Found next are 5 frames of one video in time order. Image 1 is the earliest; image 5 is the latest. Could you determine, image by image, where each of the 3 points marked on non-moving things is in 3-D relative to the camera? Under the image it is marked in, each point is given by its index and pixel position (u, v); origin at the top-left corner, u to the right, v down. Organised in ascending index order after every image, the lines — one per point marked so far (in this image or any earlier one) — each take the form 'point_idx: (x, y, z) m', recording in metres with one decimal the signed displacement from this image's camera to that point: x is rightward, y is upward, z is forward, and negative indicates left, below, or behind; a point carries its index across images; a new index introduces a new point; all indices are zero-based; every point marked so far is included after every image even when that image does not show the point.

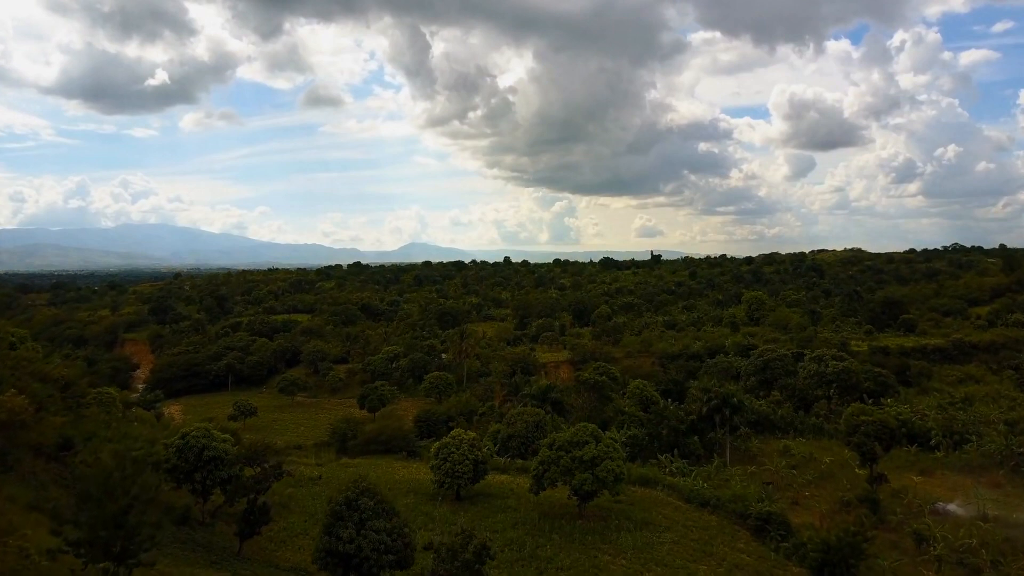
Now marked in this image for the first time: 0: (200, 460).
0: (-8.8, -4.8, +16.3) m
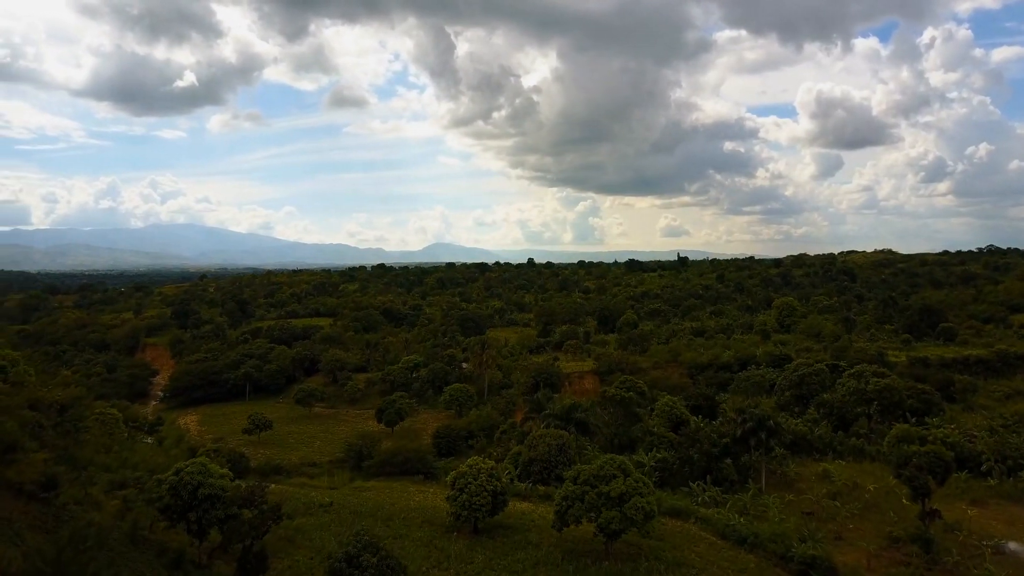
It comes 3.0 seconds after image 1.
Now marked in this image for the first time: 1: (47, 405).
0: (-8.2, -5.4, +15.0) m
1: (-12.2, -3.0, +15.2) m
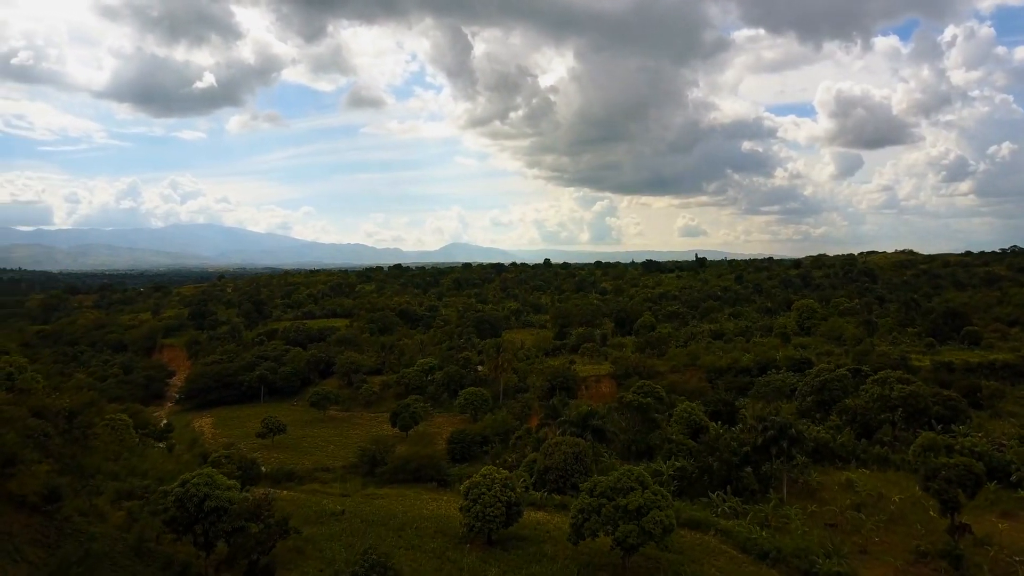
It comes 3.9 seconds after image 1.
0: (-7.9, -5.6, +14.7) m
1: (-11.8, -3.2, +15.0) m
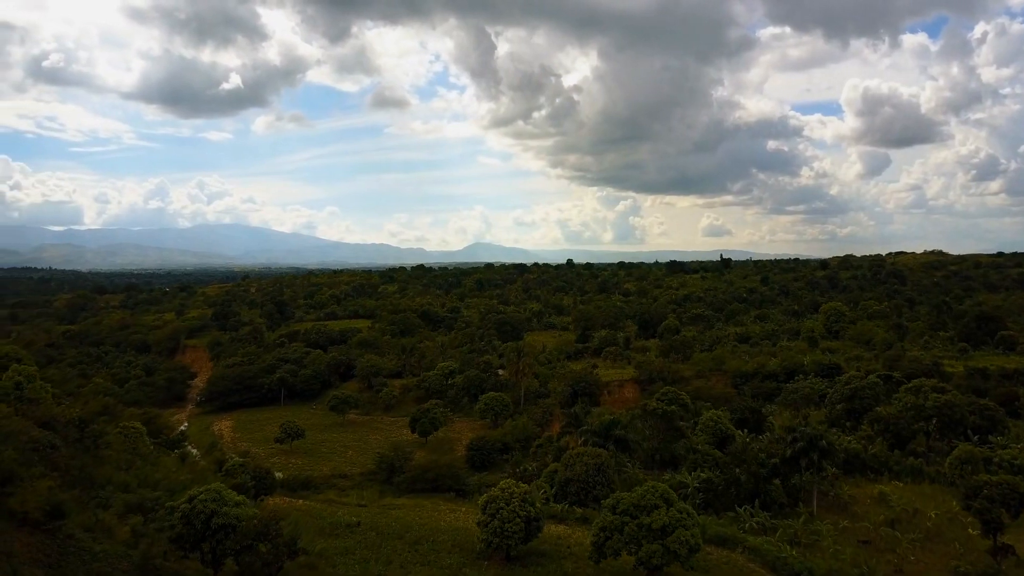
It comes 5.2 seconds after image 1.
0: (-7.4, -5.9, +14.2) m
1: (-11.3, -3.4, +14.7) m
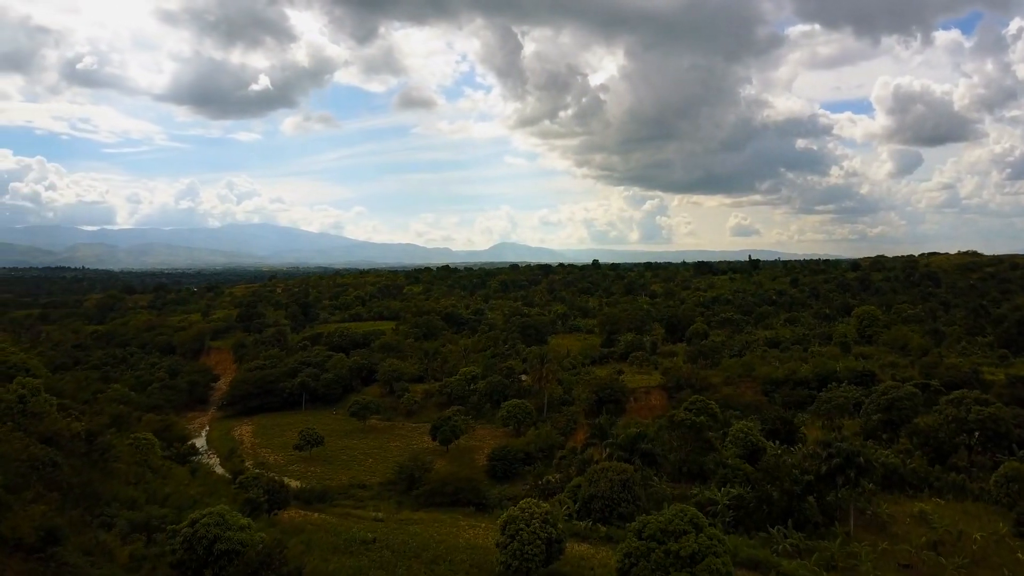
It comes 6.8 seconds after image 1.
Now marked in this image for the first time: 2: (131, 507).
0: (-7.0, -6.2, +13.6) m
1: (-10.8, -3.7, +14.3) m
2: (-9.8, -5.7, +15.1) m
